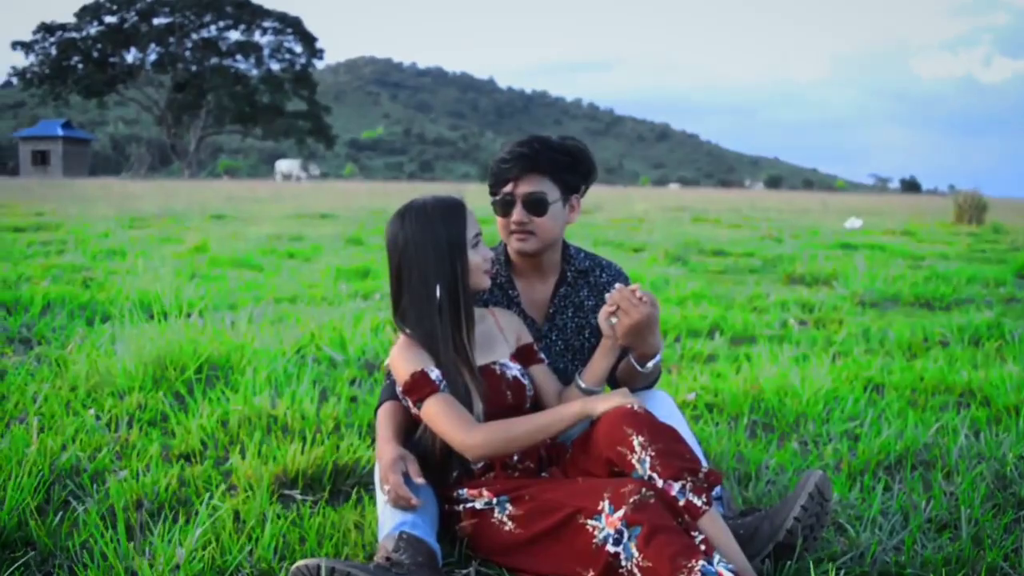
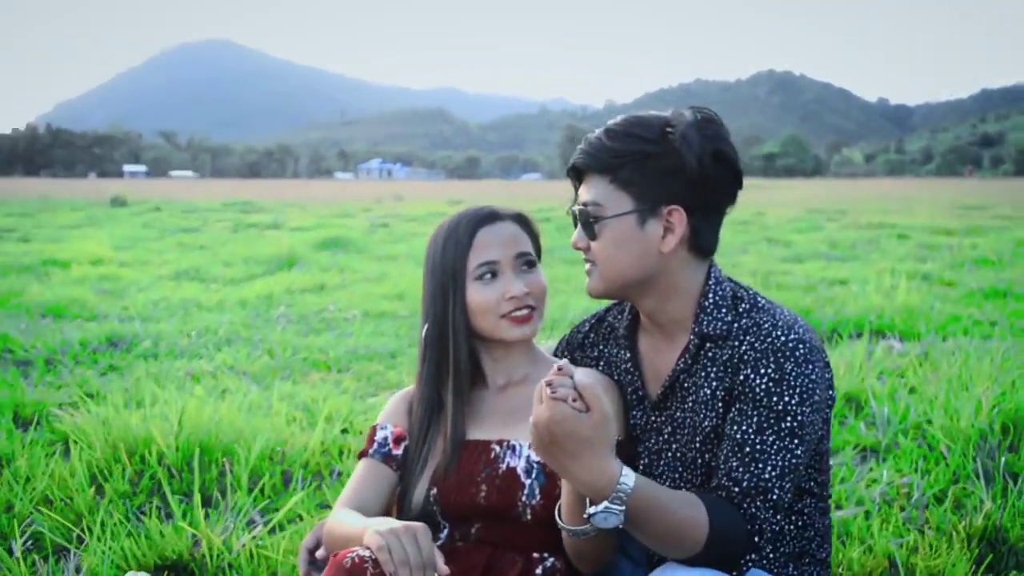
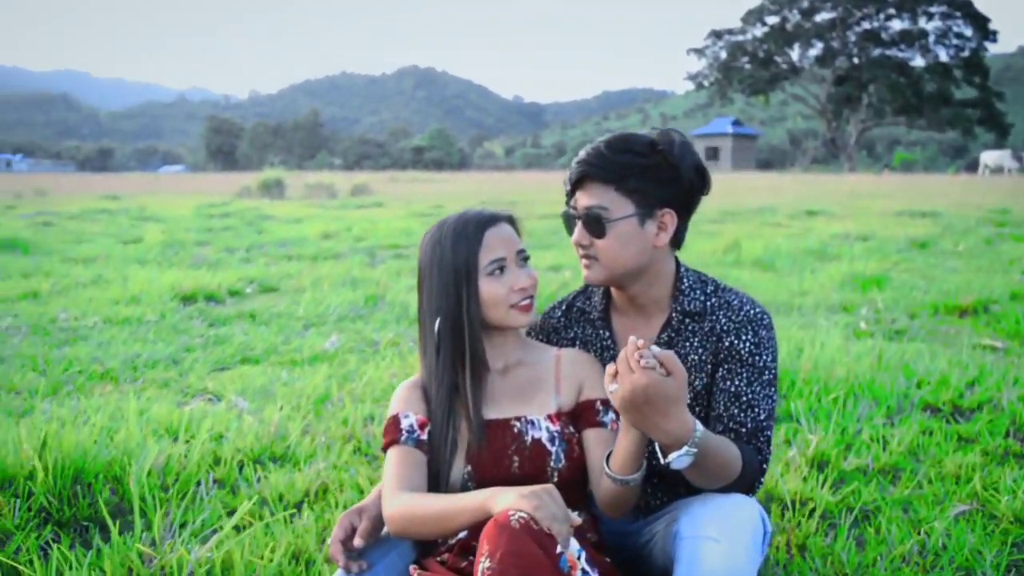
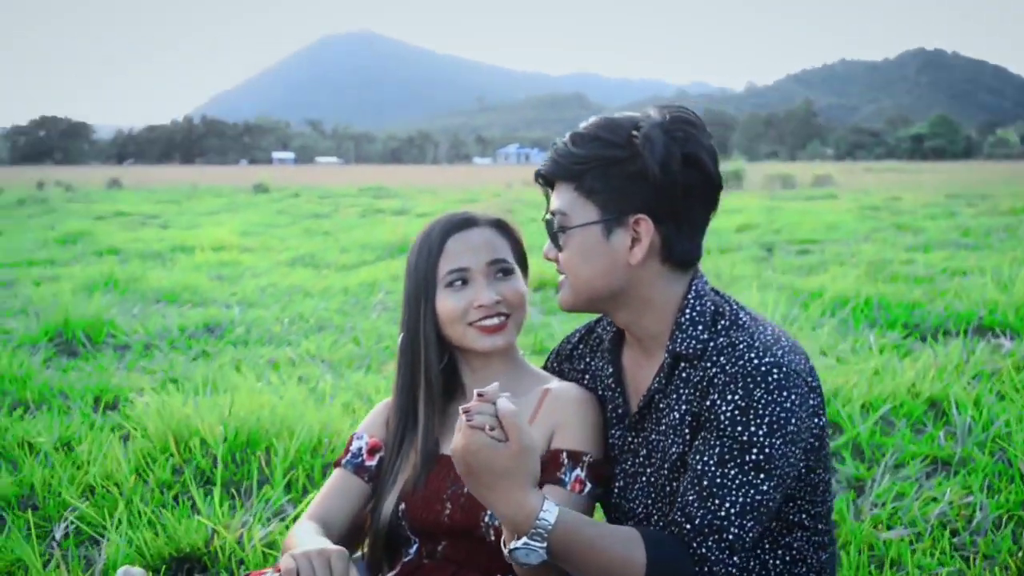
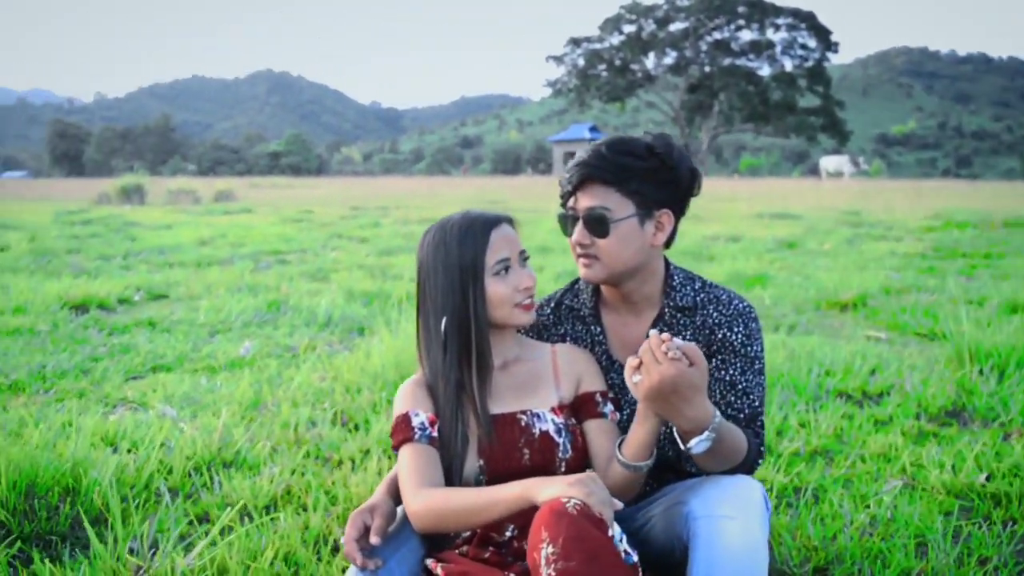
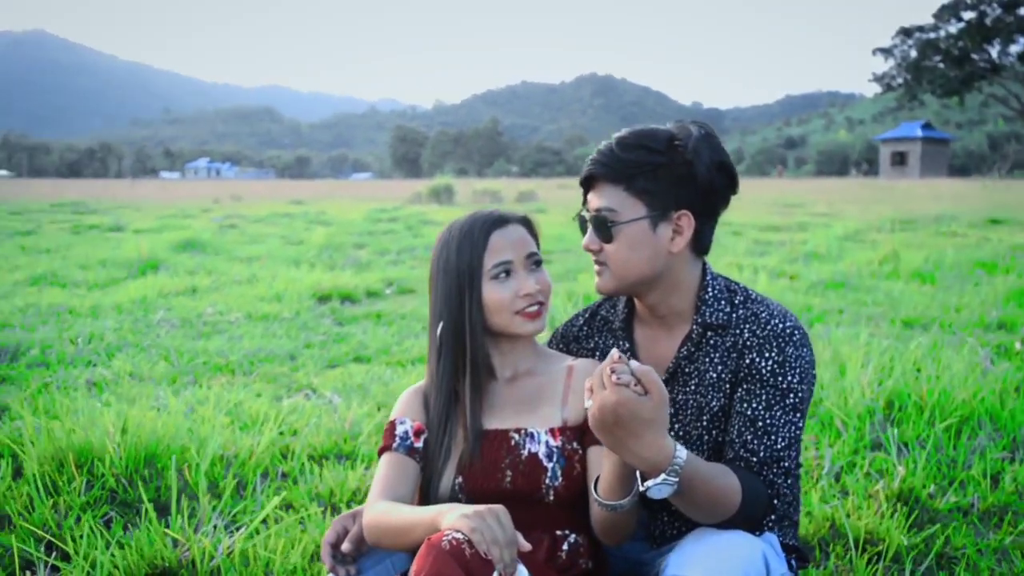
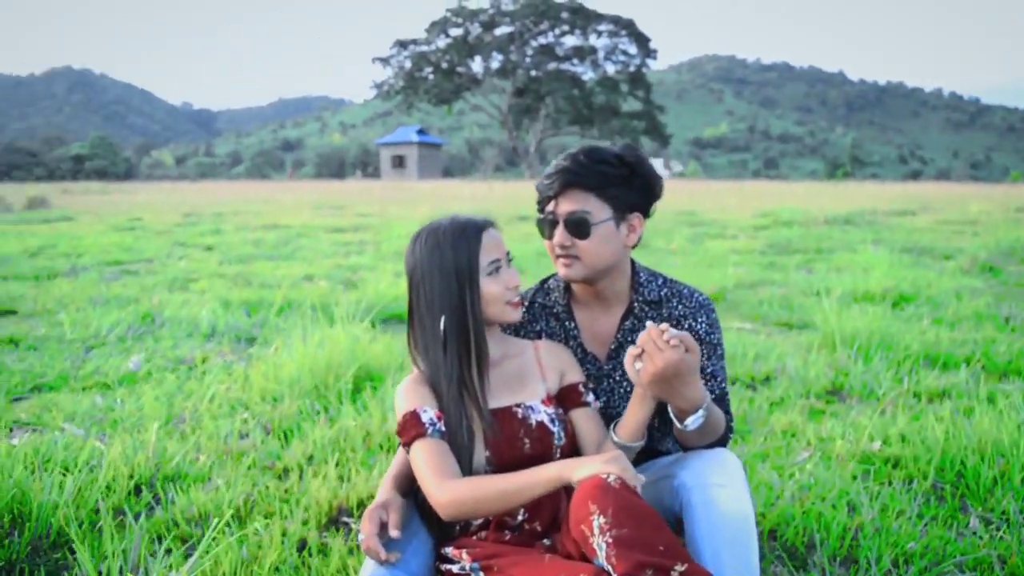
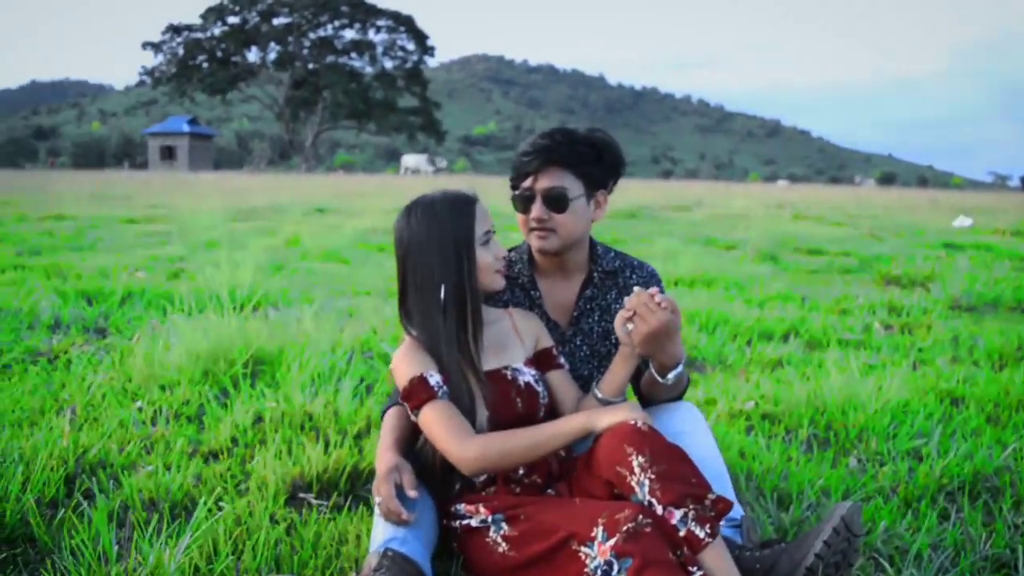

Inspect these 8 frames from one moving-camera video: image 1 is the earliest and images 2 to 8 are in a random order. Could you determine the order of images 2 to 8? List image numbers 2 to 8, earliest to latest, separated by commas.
8, 7, 5, 3, 6, 2, 4
